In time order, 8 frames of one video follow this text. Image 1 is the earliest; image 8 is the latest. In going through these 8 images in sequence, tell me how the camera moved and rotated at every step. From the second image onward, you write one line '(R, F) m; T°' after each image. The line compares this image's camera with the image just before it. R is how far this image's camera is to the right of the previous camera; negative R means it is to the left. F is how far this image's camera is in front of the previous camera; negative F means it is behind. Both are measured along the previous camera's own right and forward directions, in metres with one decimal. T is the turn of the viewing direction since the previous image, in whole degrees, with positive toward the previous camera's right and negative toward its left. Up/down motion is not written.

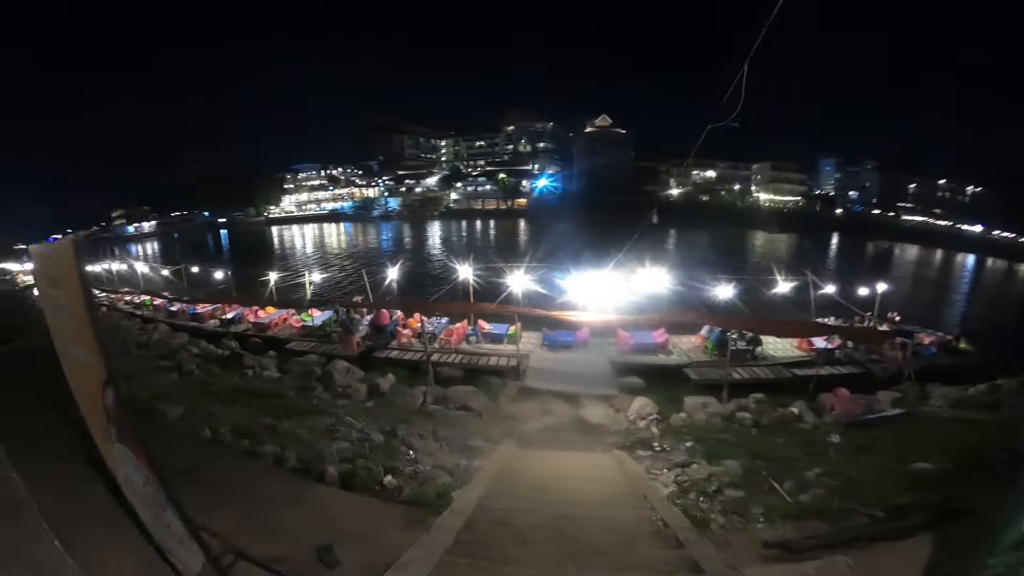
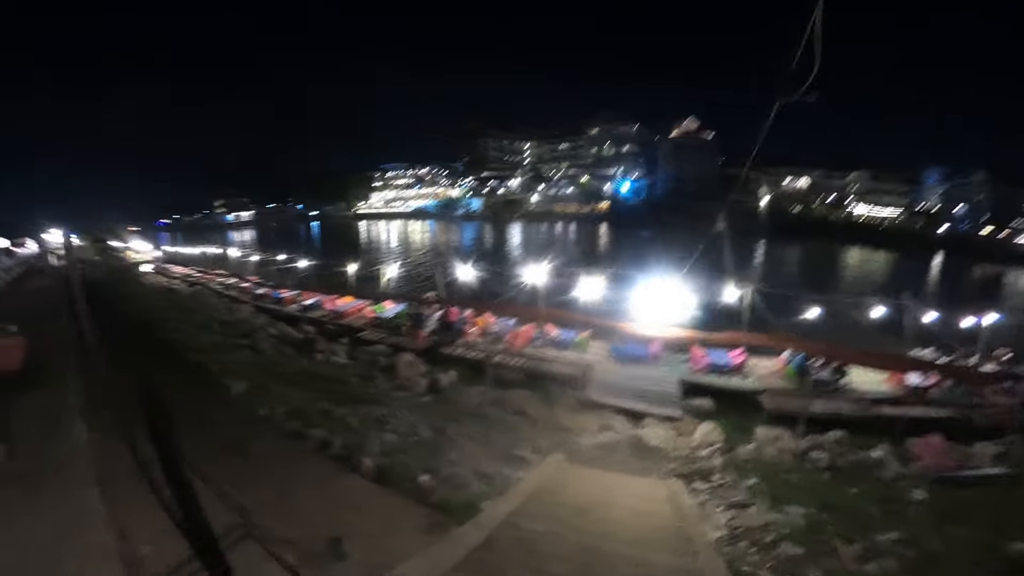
(+0.2, +0.2) m; -8°
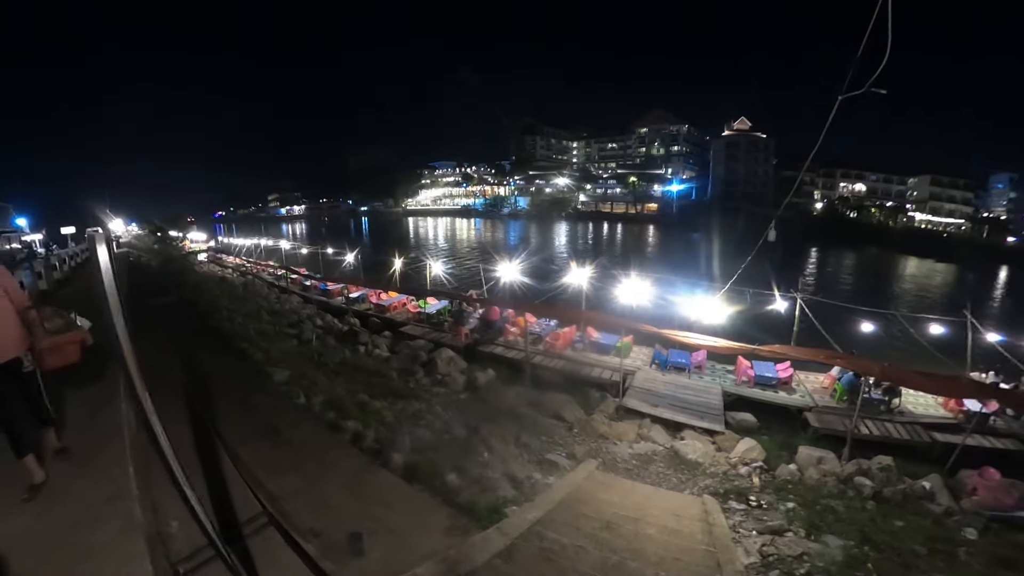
(+0.1, 0.0) m; -4°
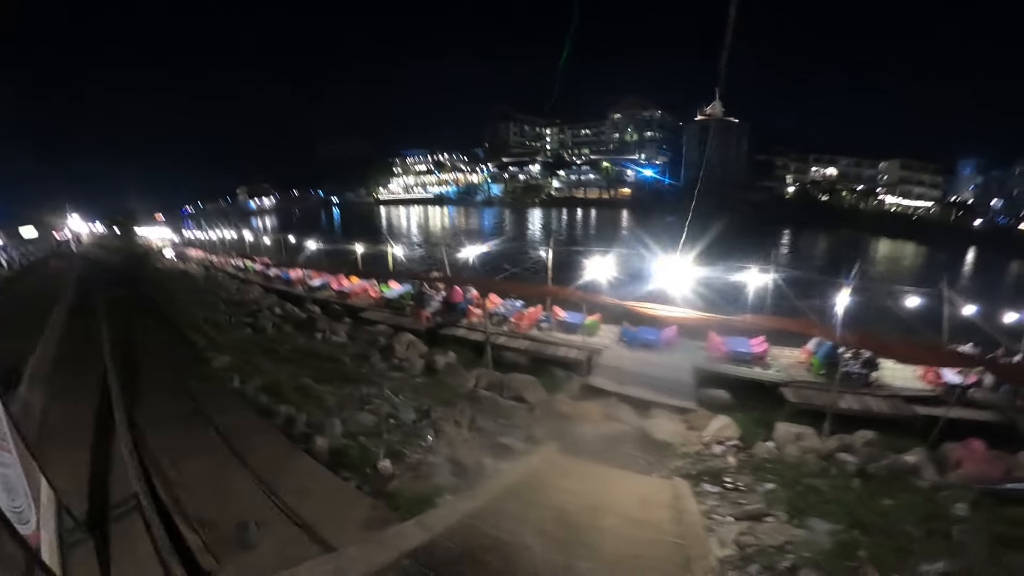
(+0.4, +0.9) m; +2°
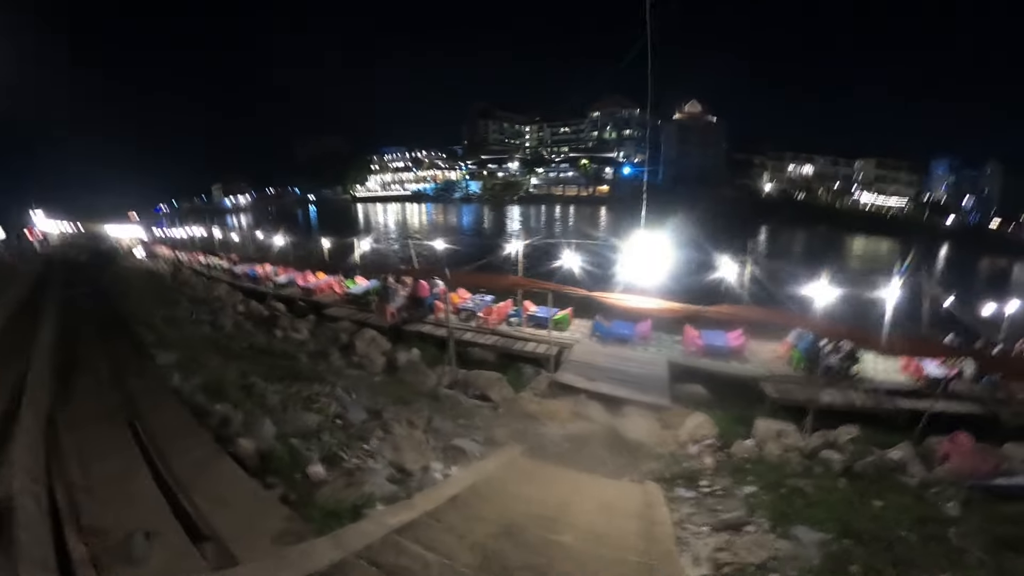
(+0.3, +0.7) m; +2°
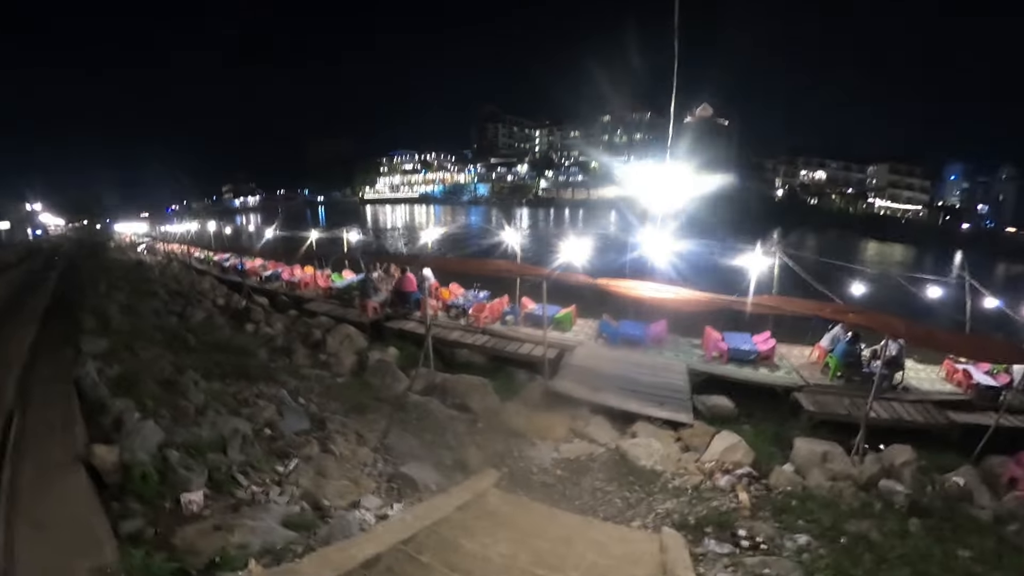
(+0.3, +1.7) m; -1°
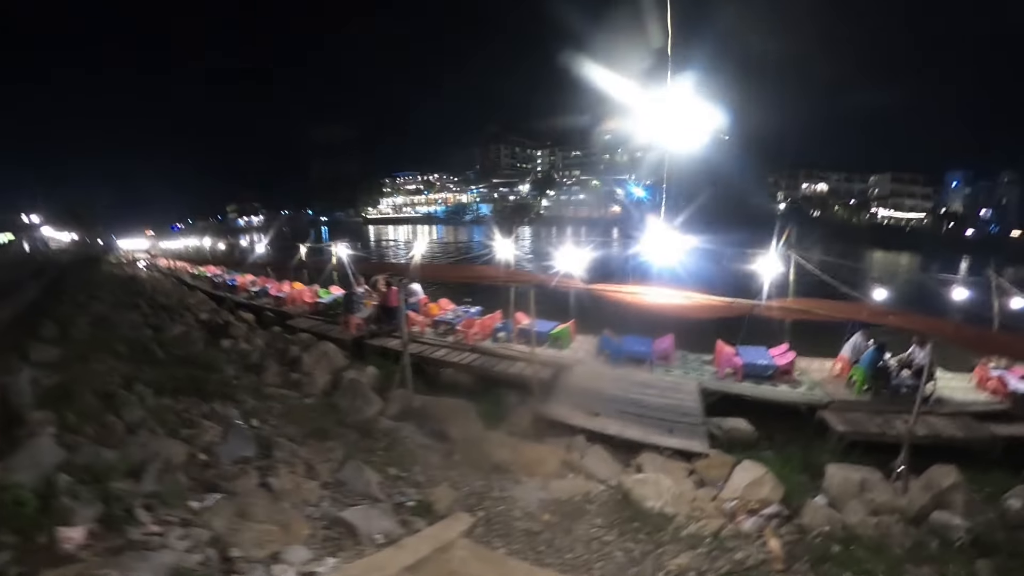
(+0.2, +1.0) m; 0°
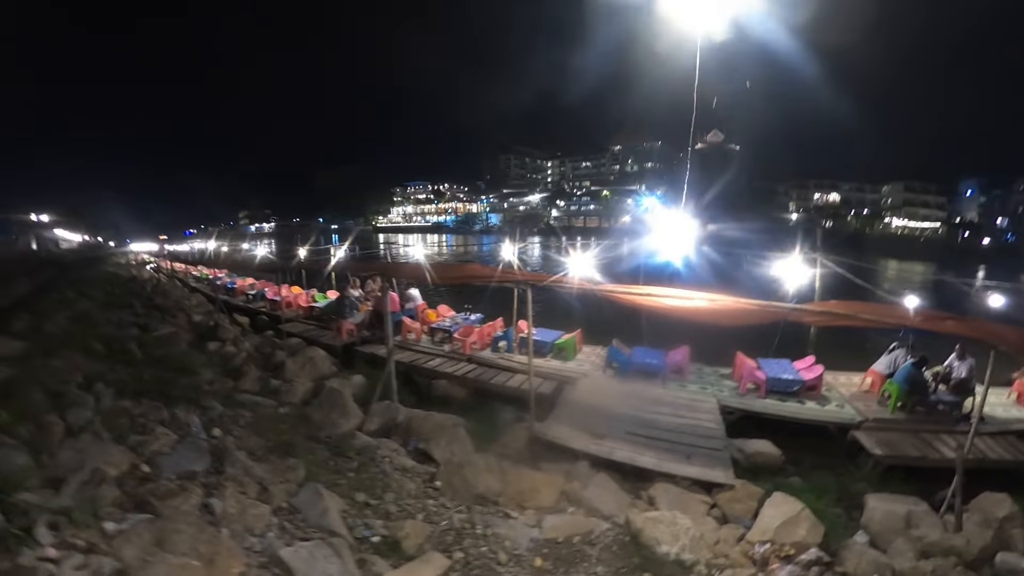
(+0.1, +0.8) m; -1°
